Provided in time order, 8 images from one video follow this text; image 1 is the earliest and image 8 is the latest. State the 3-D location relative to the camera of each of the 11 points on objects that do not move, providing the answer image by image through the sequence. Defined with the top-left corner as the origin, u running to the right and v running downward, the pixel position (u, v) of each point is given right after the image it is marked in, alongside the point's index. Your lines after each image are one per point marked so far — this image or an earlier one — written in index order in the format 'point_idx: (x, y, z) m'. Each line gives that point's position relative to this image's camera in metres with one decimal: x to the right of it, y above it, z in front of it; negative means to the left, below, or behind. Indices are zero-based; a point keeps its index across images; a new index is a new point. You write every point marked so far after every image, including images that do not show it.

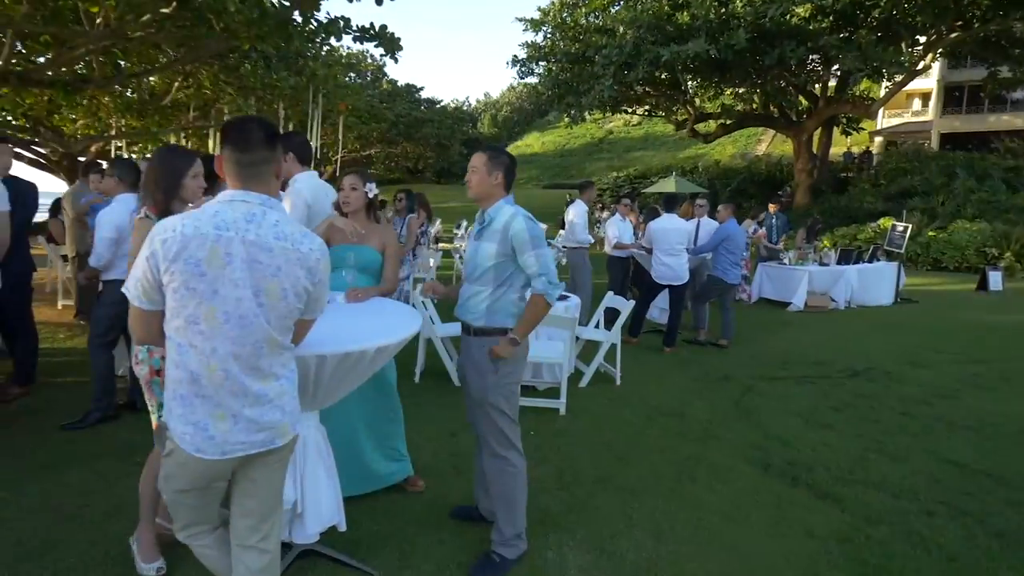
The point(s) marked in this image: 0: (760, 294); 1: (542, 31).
0: (+5.1, -0.1, +11.7) m
1: (+1.1, +8.4, +19.0) m
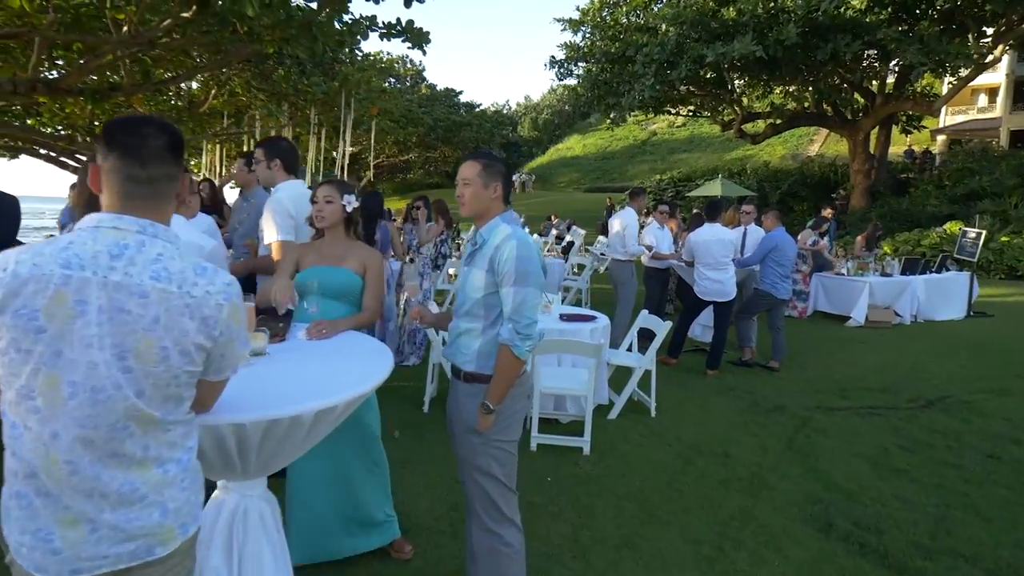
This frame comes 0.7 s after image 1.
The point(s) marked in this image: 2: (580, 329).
0: (+5.7, -0.4, +10.7) m
1: (+2.3, +8.2, +18.3) m
2: (+0.6, -0.3, +4.9) m
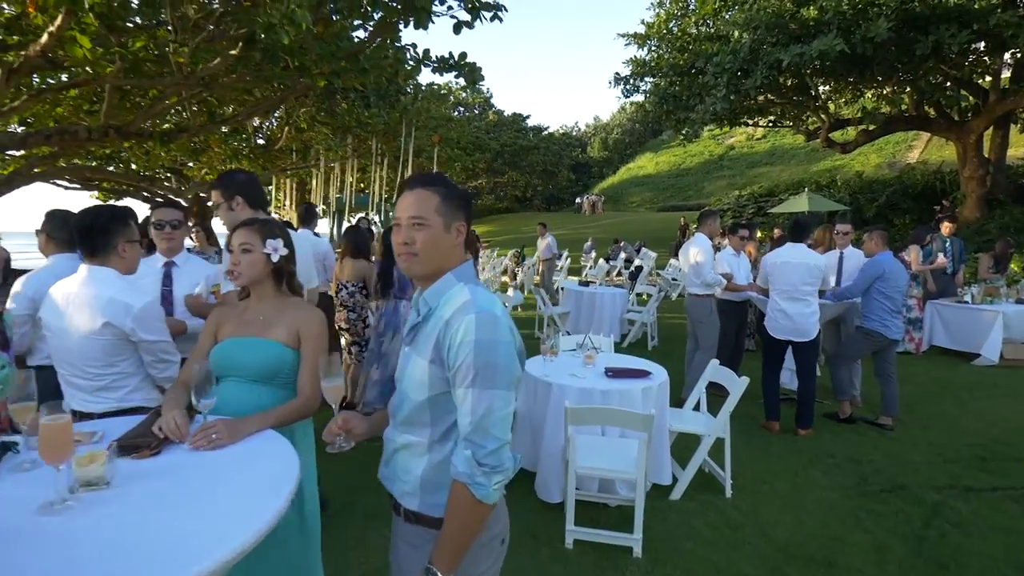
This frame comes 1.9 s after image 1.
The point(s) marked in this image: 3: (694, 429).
0: (+6.7, -0.8, +9.0) m
1: (+4.2, +7.3, +17.3) m
2: (+0.8, -0.7, +3.9) m
3: (+1.4, -1.1, +4.3) m
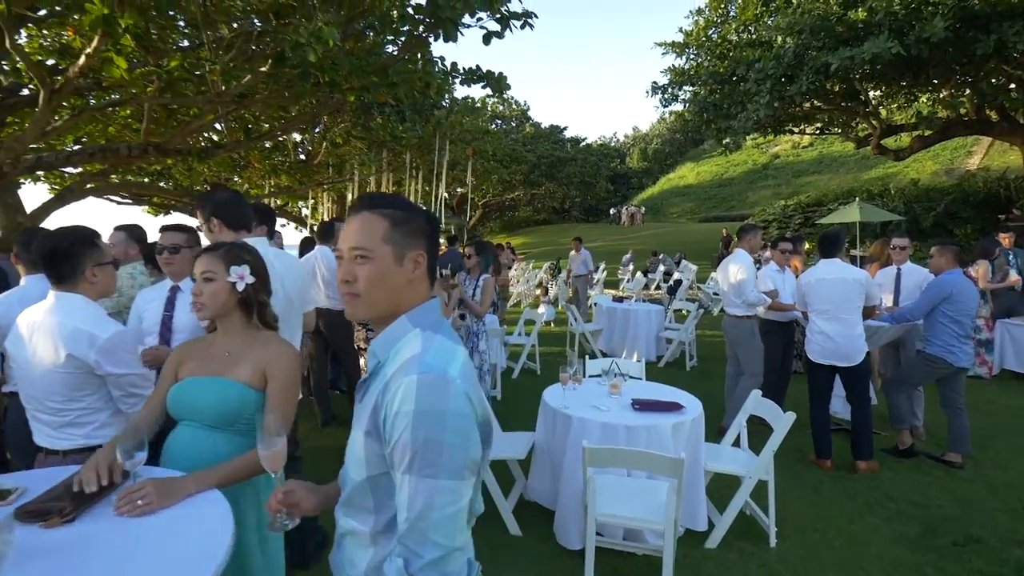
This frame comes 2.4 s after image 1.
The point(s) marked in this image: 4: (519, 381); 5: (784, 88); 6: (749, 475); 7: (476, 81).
0: (+7.1, -1.1, +8.2) m
1: (+5.2, +6.9, +16.8) m
2: (+0.9, -0.8, +3.5) m
3: (+1.5, -1.2, +3.8) m
4: (+0.1, -1.2, +7.3) m
5: (+6.5, +4.8, +13.5) m
6: (+1.6, -1.2, +3.8) m
7: (-0.5, +3.1, +8.6) m
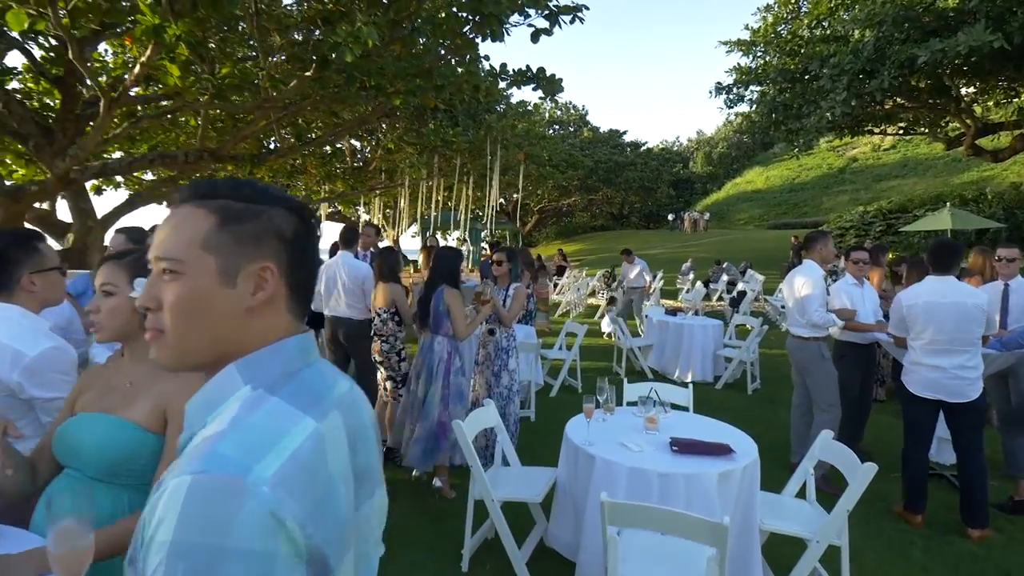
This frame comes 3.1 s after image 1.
0: (+7.6, -1.4, +6.9) m
1: (+6.7, +6.6, +15.7) m
2: (+1.0, -0.9, +2.9) m
3: (+1.6, -1.3, +3.1) m
4: (+0.6, -1.3, +6.8) m
5: (+7.6, +4.5, +12.3) m
6: (+1.6, -1.3, +3.1) m
7: (+0.1, +3.0, +8.2) m
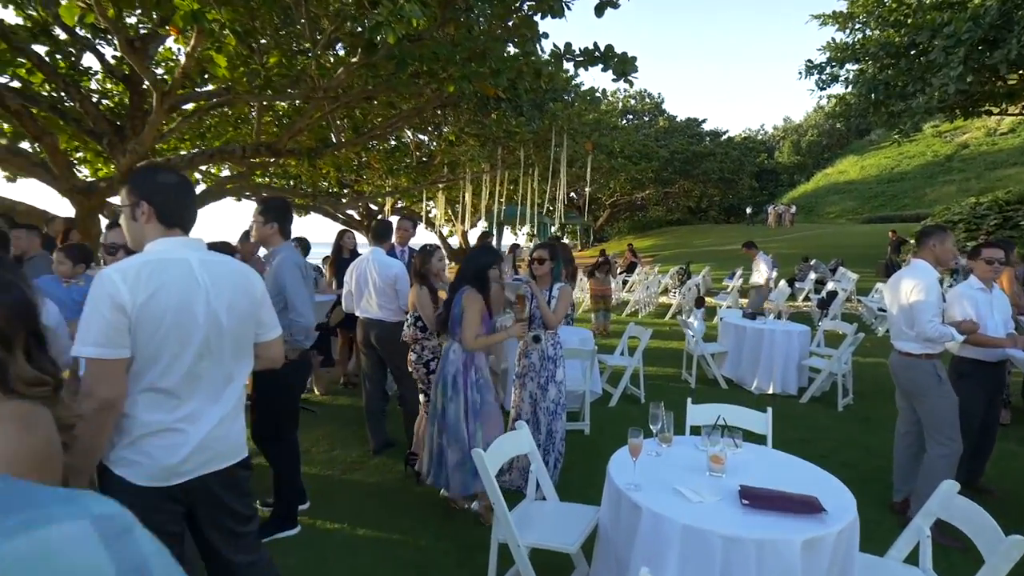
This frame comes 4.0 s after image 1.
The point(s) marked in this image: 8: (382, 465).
0: (+8.1, -1.4, +5.4) m
1: (+8.4, +6.6, +14.2) m
2: (+1.1, -1.0, +2.2) m
3: (+1.7, -1.4, +2.4) m
4: (+1.1, -1.3, +6.1) m
5: (+8.9, +4.4, +10.7) m
6: (+1.7, -1.4, +2.3) m
7: (+0.9, +3.0, +7.5) m
8: (-1.1, -1.5, +4.7) m
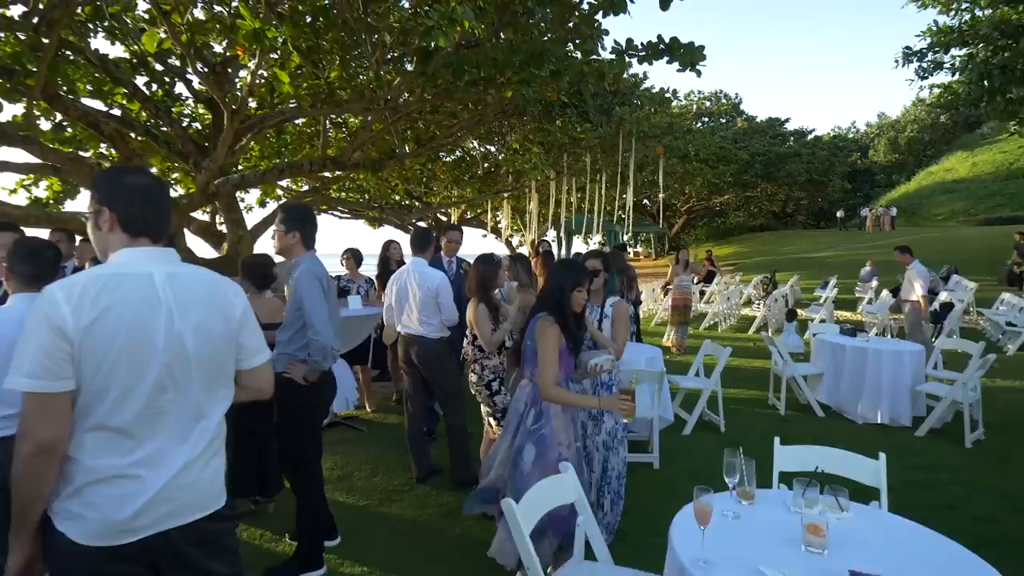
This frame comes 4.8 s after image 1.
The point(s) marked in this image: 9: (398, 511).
0: (+8.6, -1.5, +3.8) m
1: (+10.0, +6.4, +12.6) m
2: (+1.1, -1.0, +1.6) m
3: (+1.7, -1.4, +1.6) m
4: (+1.7, -1.5, +5.4) m
5: (+10.0, +4.3, +9.0) m
6: (+1.8, -1.4, +1.6) m
7: (+1.7, +2.8, +6.9) m
8: (-0.7, -1.6, +4.3) m
9: (-0.8, -1.6, +4.0) m
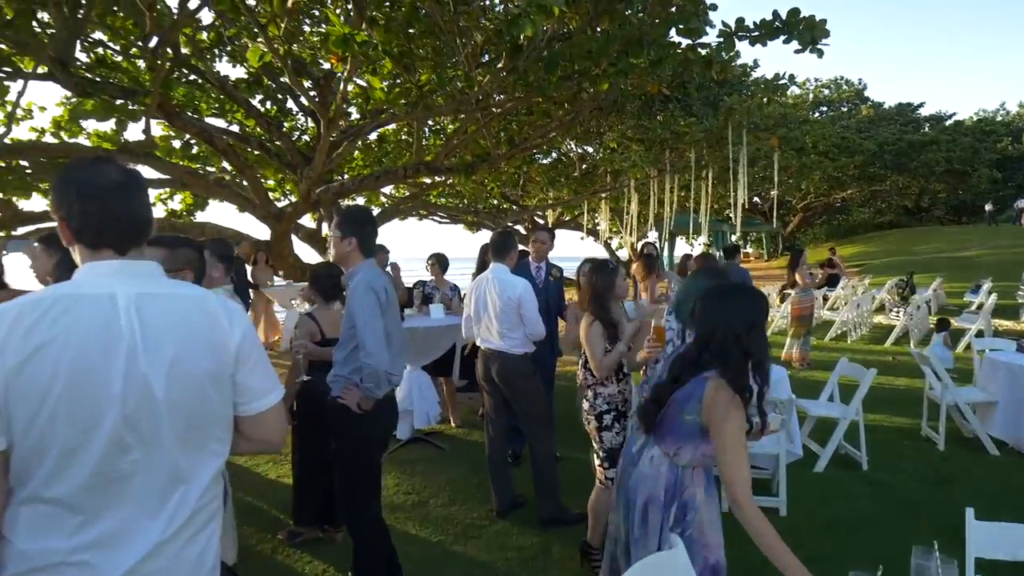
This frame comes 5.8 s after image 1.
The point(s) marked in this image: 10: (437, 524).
0: (+8.9, -1.6, +1.7) m
1: (+11.9, +6.3, +10.2) m
2: (+1.3, -1.1, +0.8) m
3: (+1.9, -1.5, +0.8) m
4: (+2.5, -1.5, +4.5) m
5: (+11.3, +4.2, +6.7) m
6: (+1.9, -1.5, +0.7) m
7: (+2.7, +2.7, +6.0) m
8: (0.0, -1.6, +3.8) m
9: (-0.2, -1.6, +3.6) m
10: (-0.5, -1.6, +3.9) m
